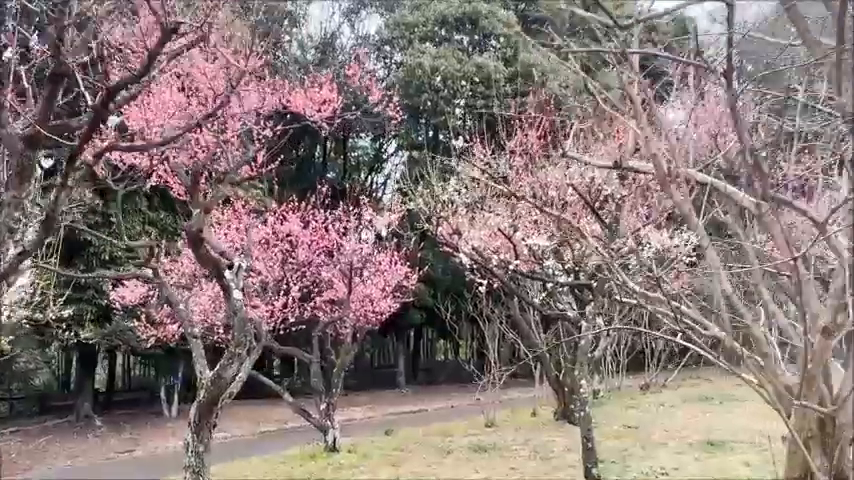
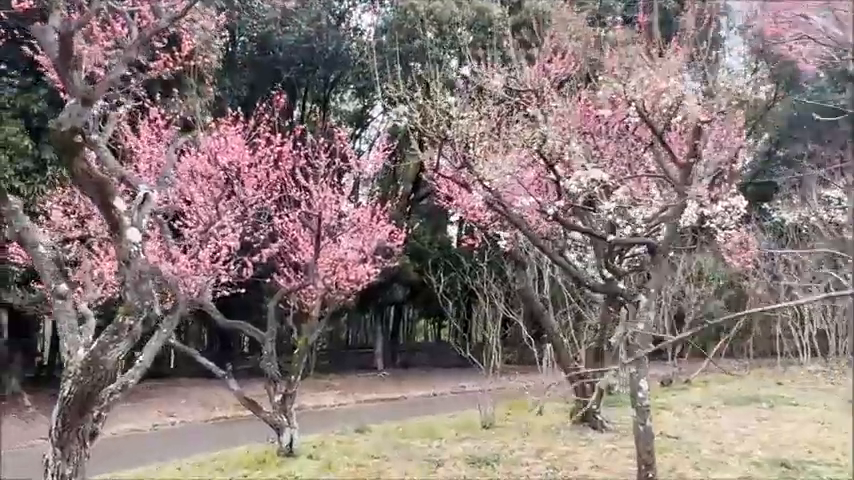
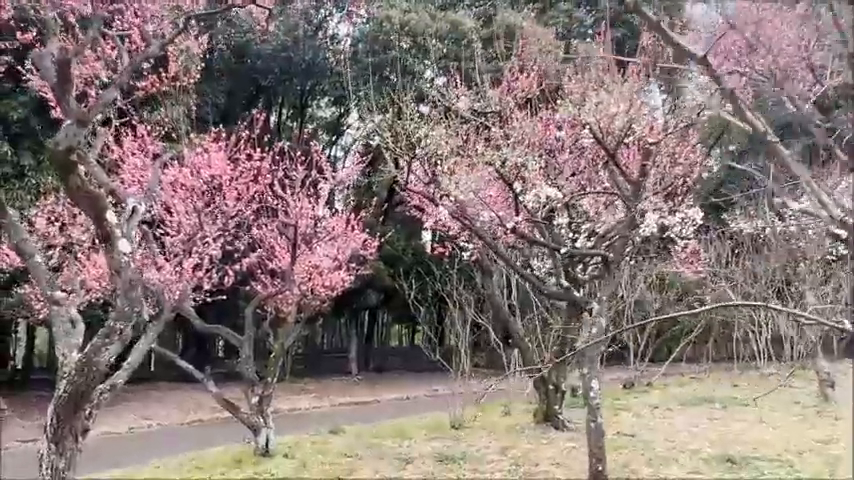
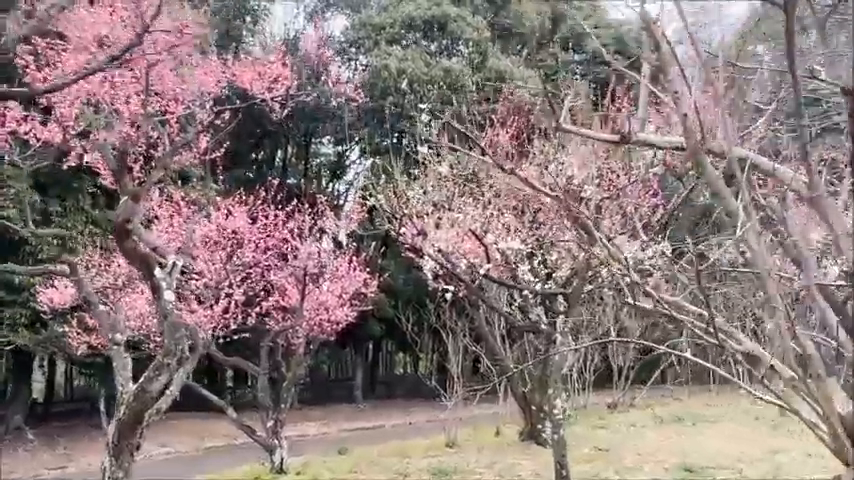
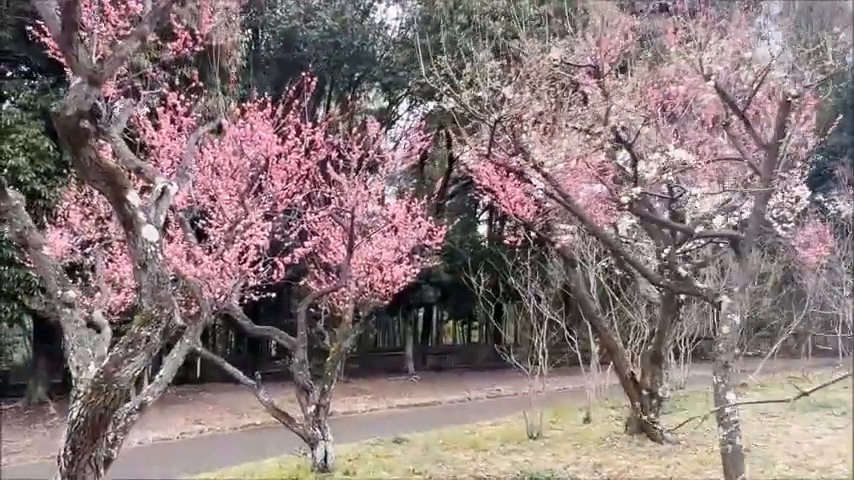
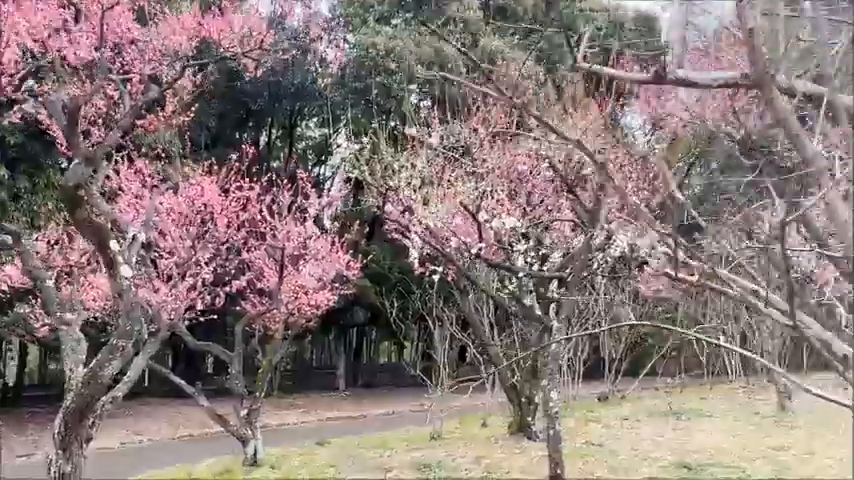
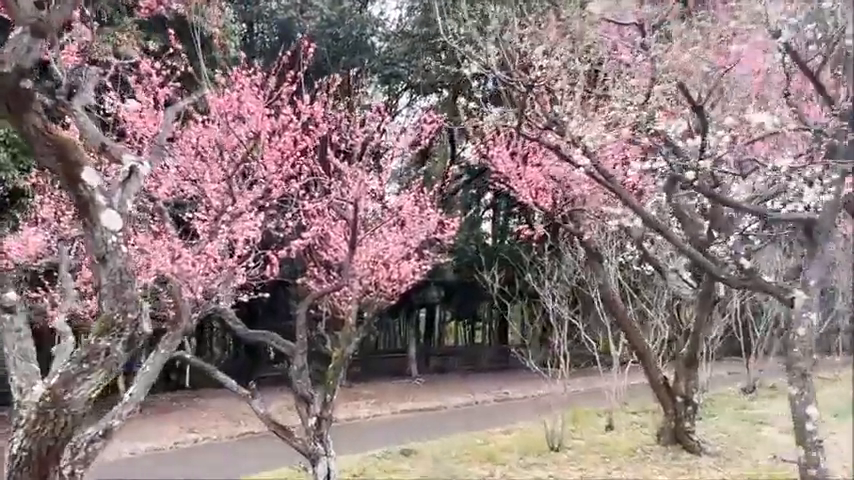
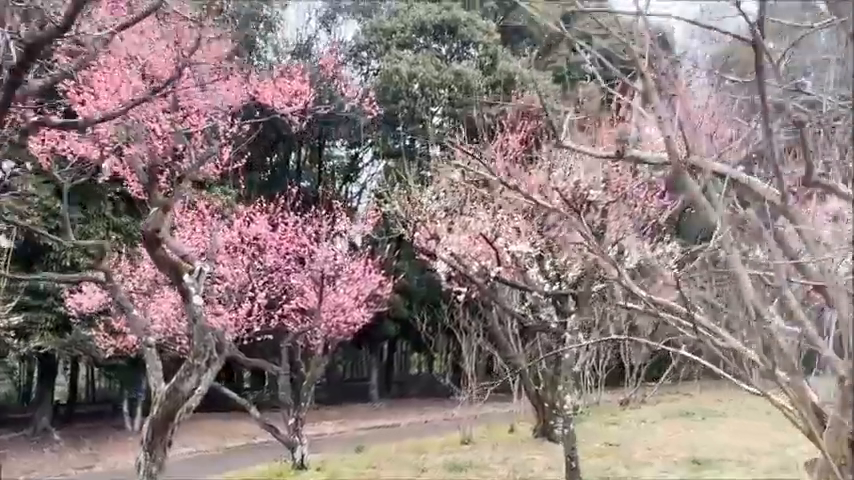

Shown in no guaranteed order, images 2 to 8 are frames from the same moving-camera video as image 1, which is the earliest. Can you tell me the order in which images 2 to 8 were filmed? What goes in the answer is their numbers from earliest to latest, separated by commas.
8, 4, 6, 3, 2, 5, 7
